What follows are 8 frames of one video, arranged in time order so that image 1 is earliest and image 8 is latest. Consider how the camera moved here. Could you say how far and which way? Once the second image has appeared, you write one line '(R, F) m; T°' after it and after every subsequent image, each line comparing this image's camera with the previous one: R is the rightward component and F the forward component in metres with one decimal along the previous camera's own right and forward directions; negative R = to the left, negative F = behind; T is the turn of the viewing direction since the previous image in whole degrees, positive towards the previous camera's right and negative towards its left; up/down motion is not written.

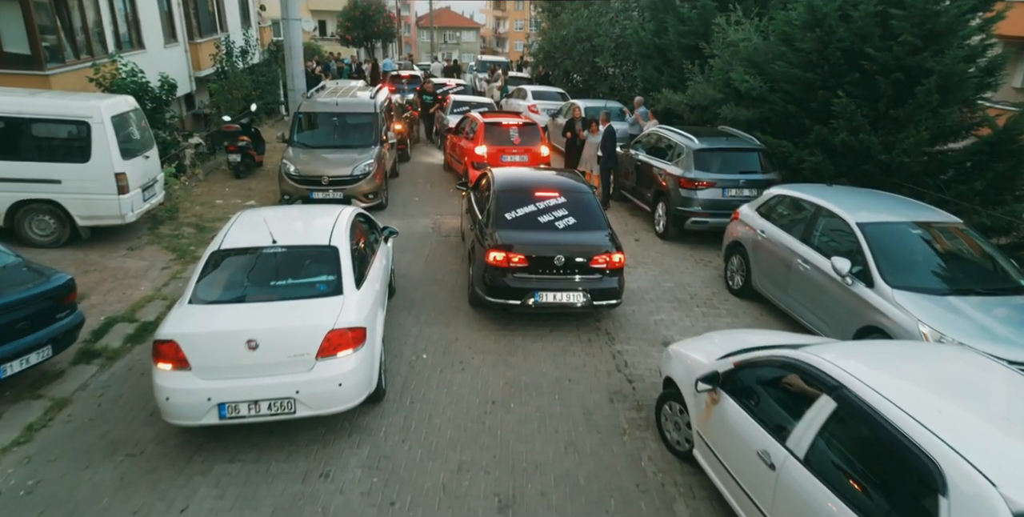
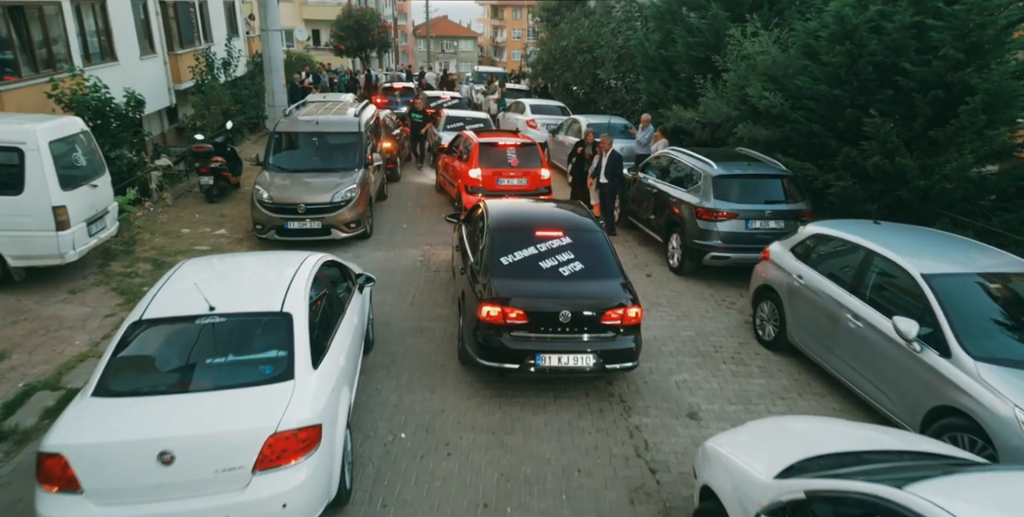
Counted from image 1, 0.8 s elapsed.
(0.0, +1.1) m; 0°
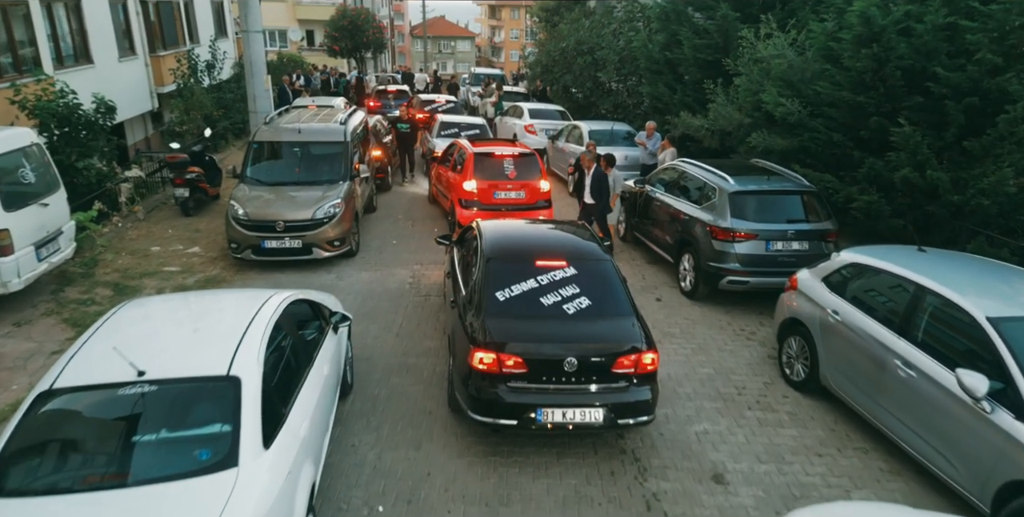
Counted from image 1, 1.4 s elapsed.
(0.0, +0.8) m; 0°
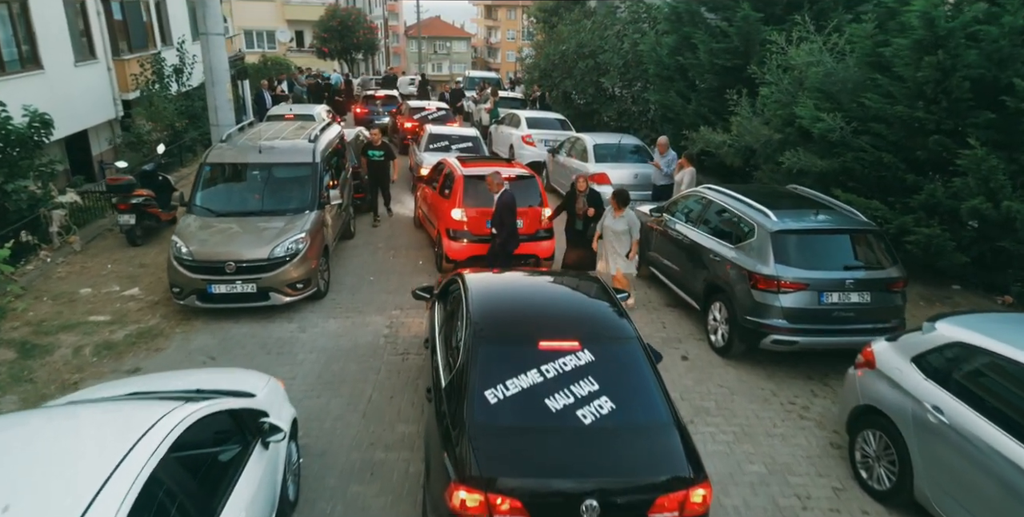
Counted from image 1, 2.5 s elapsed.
(0.0, +1.4) m; 0°
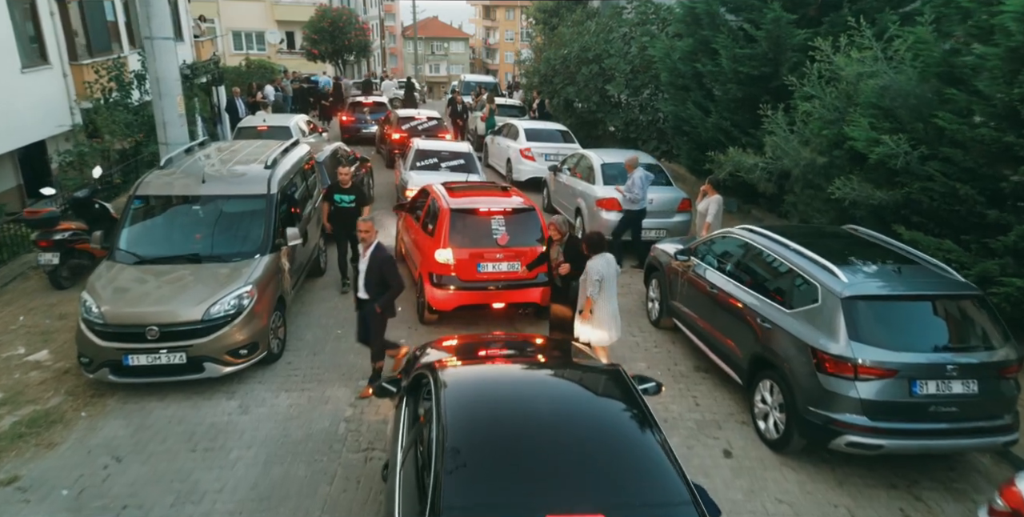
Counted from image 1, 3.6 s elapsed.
(0.0, +1.5) m; 0°
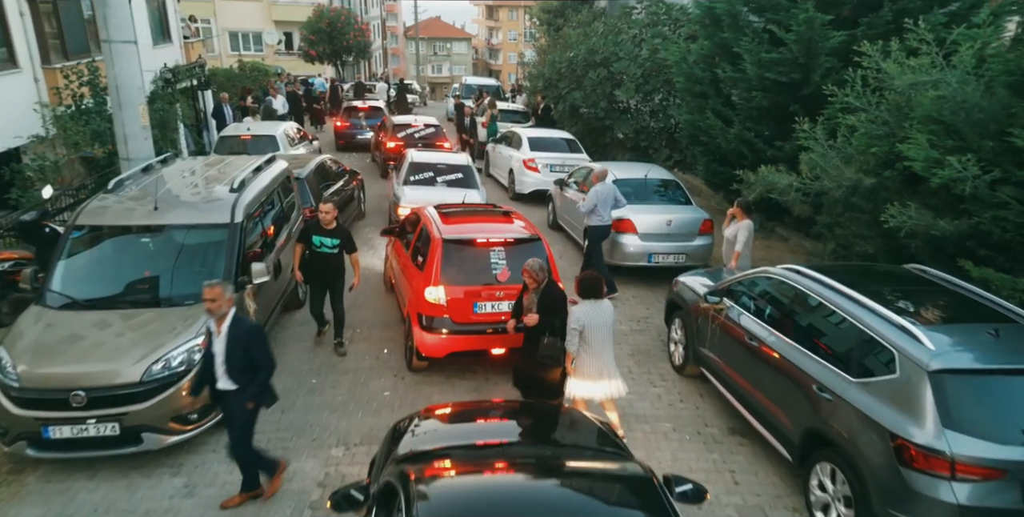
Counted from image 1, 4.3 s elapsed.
(0.0, +1.0) m; 0°
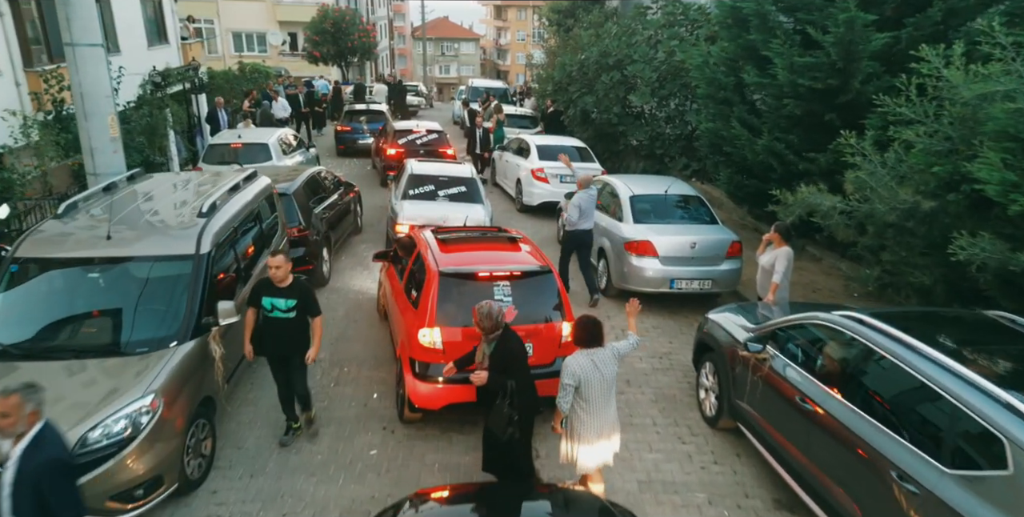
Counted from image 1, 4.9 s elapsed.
(0.0, +0.9) m; -1°
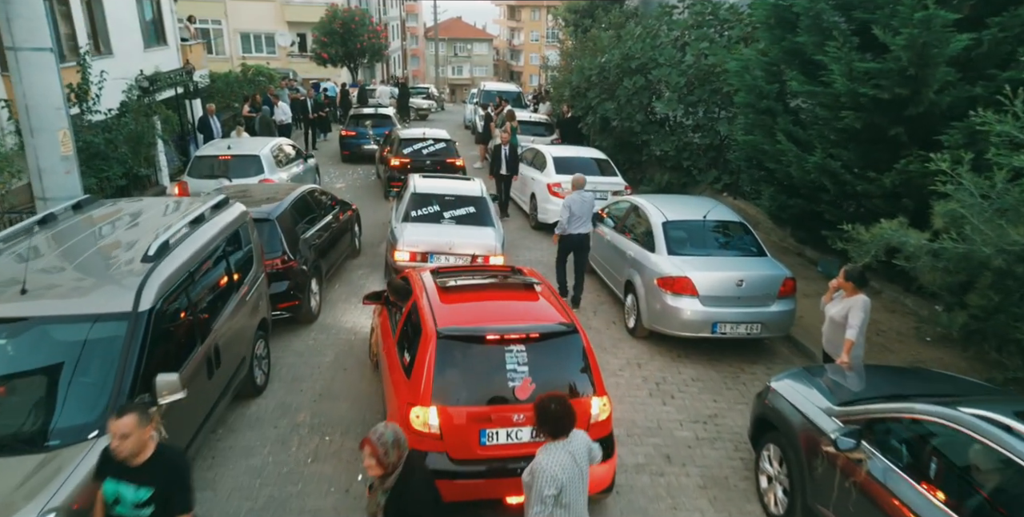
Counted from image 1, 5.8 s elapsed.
(0.0, +1.1) m; -1°
